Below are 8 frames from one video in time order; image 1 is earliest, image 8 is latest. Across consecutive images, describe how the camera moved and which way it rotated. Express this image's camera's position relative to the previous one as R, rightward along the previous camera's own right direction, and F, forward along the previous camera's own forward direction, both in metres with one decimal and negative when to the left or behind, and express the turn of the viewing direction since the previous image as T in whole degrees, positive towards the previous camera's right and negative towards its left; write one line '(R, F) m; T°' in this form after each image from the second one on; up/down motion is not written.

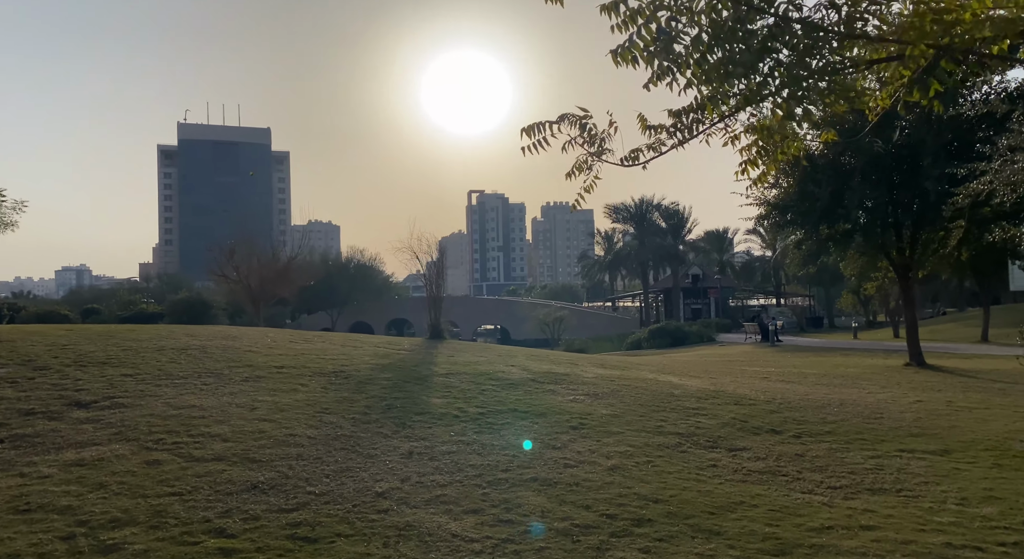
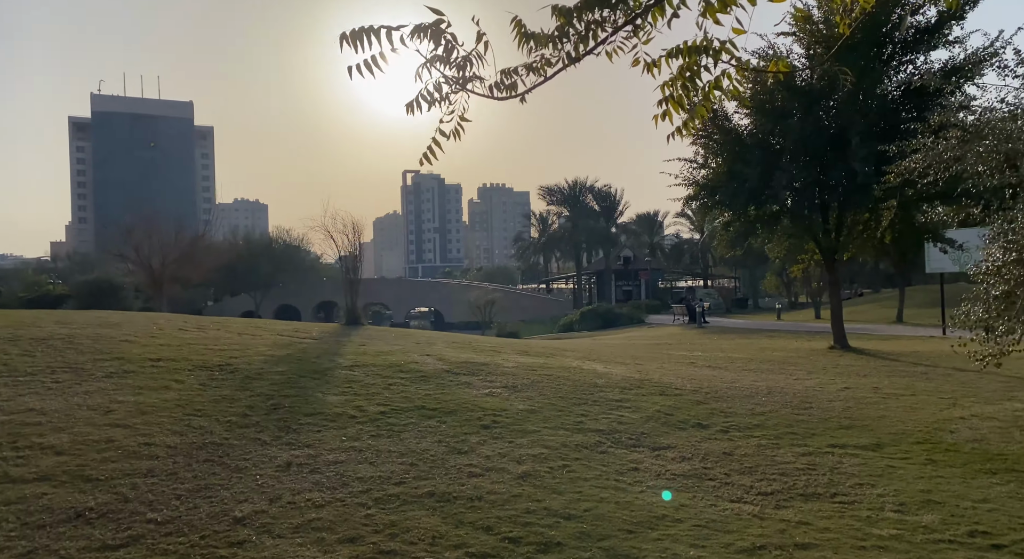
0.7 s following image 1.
(+0.3, +0.9) m; +5°
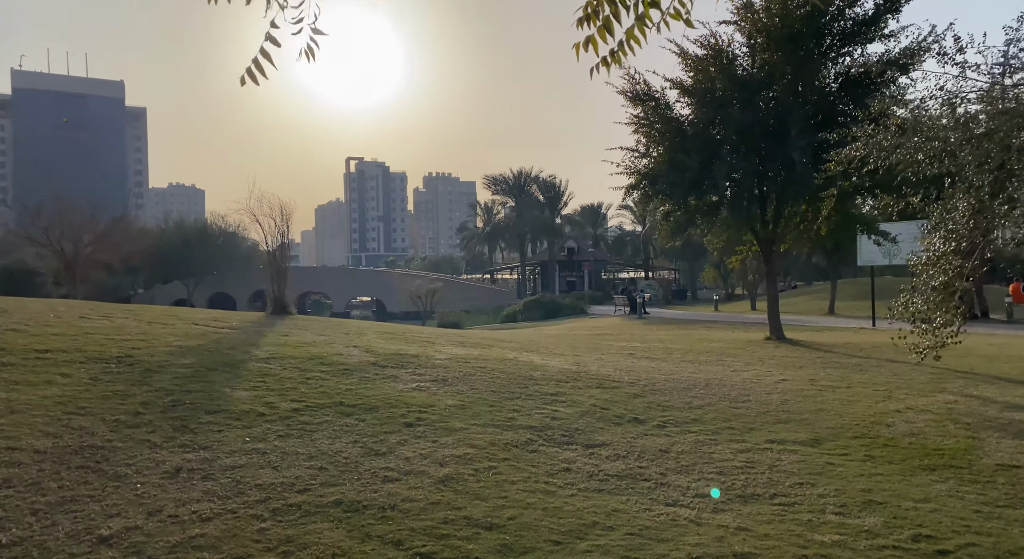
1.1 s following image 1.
(+0.2, +0.5) m; +4°
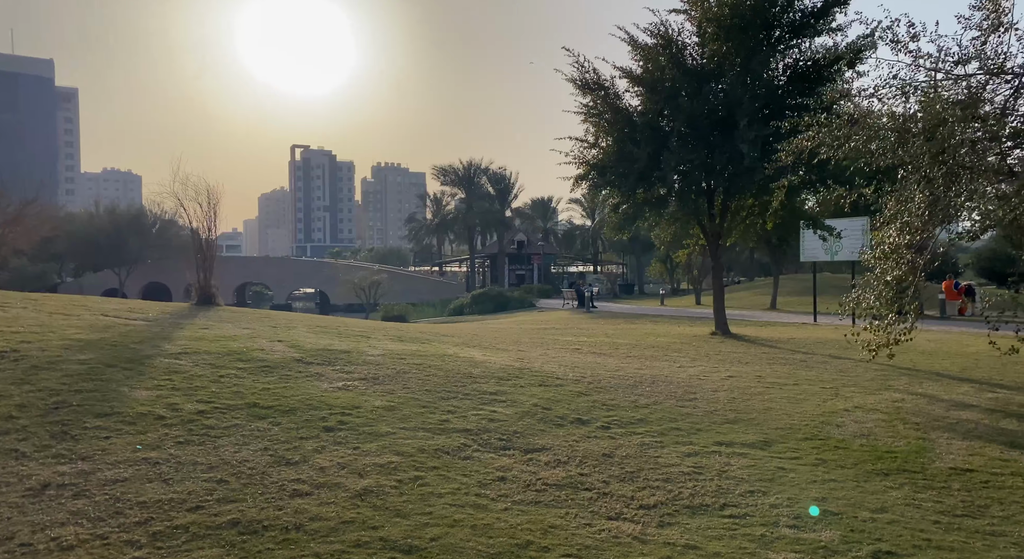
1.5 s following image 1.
(+0.1, +0.6) m; +4°
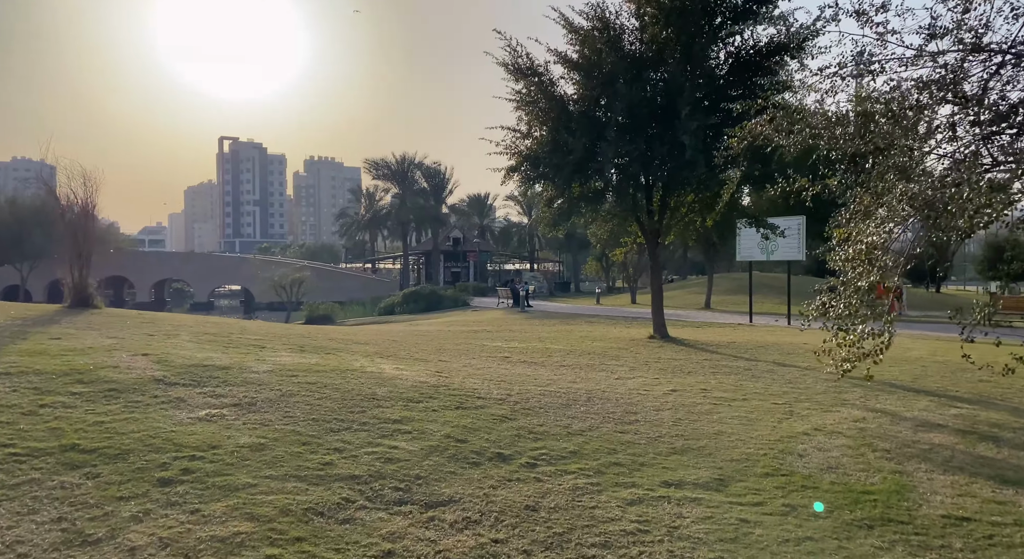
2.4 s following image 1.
(+0.3, +1.4) m; +5°
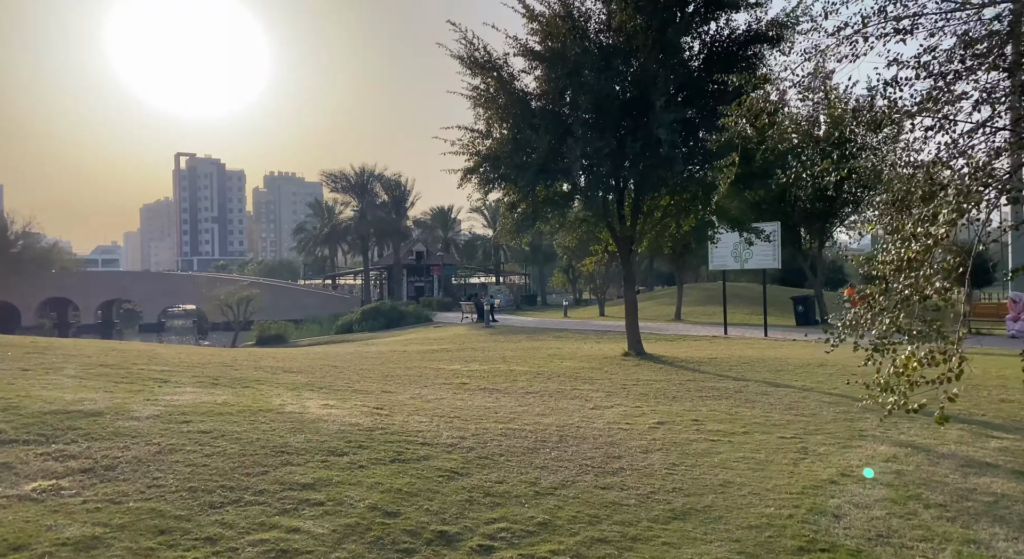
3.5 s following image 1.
(+0.1, +1.7) m; +3°
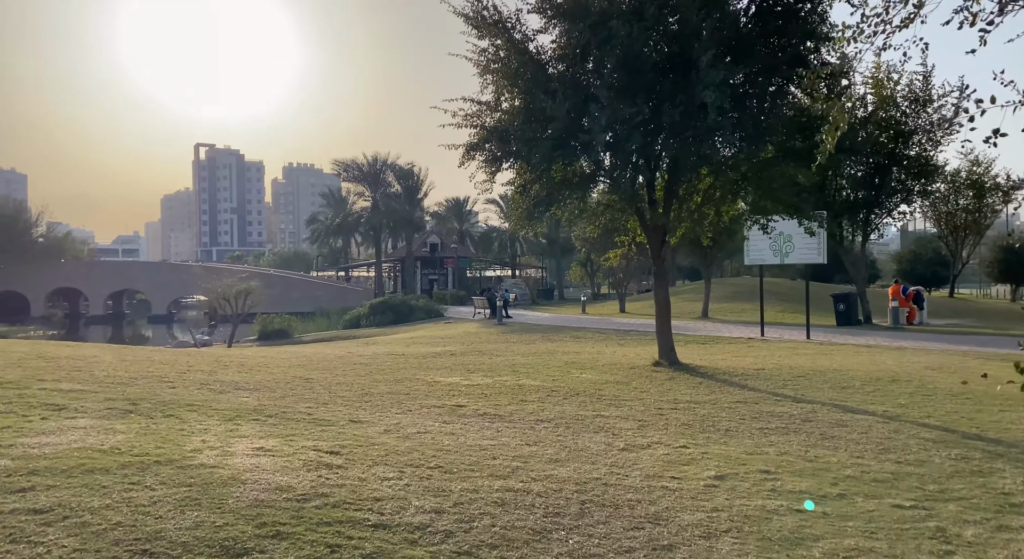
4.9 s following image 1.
(+0.1, +2.3) m; -1°
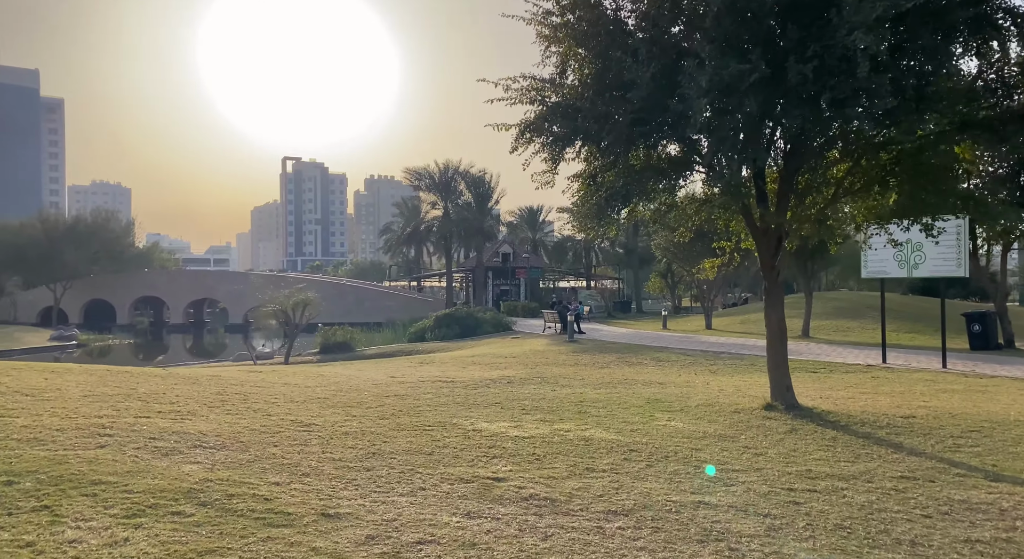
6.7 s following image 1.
(+0.1, +2.7) m; -6°
